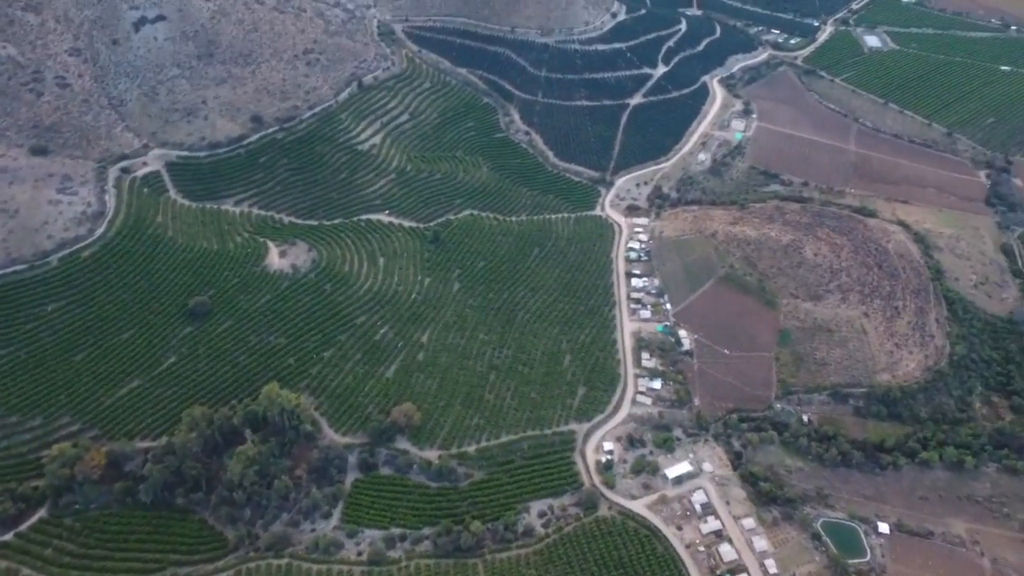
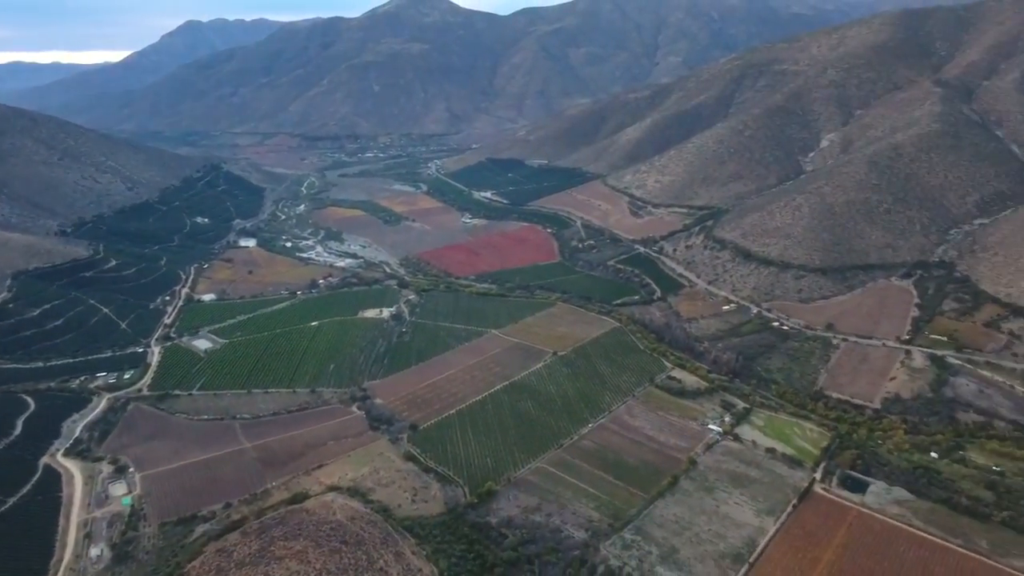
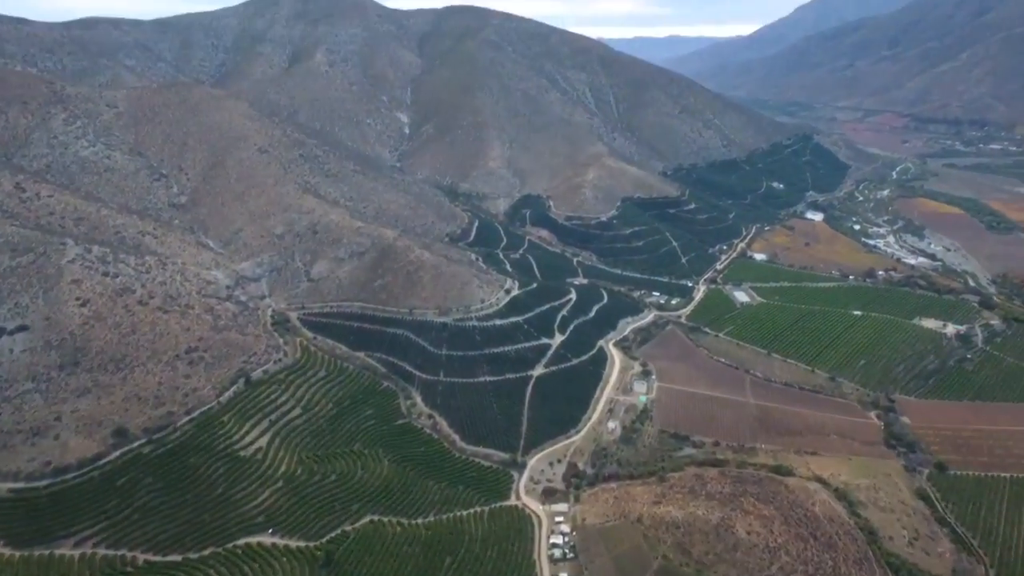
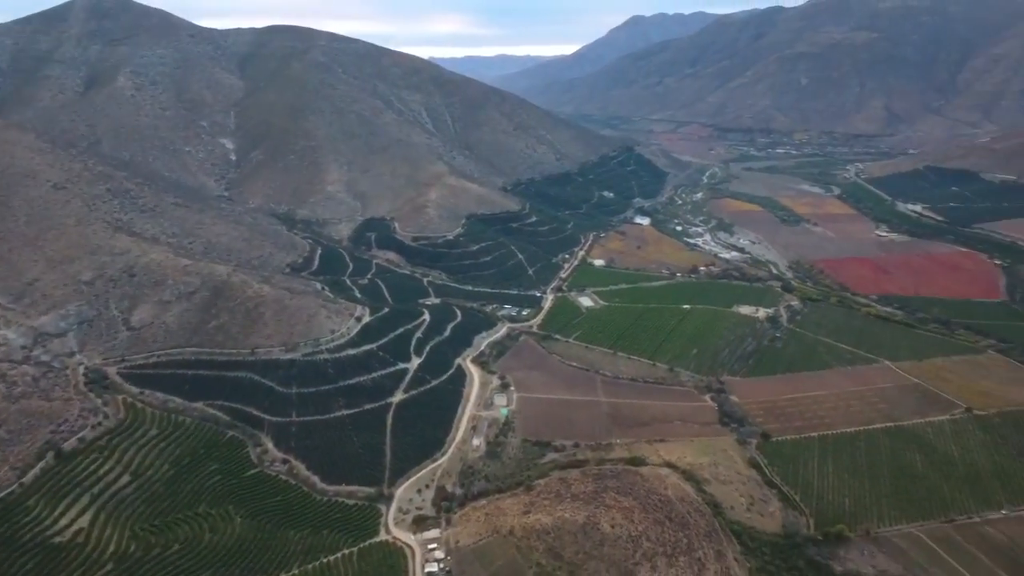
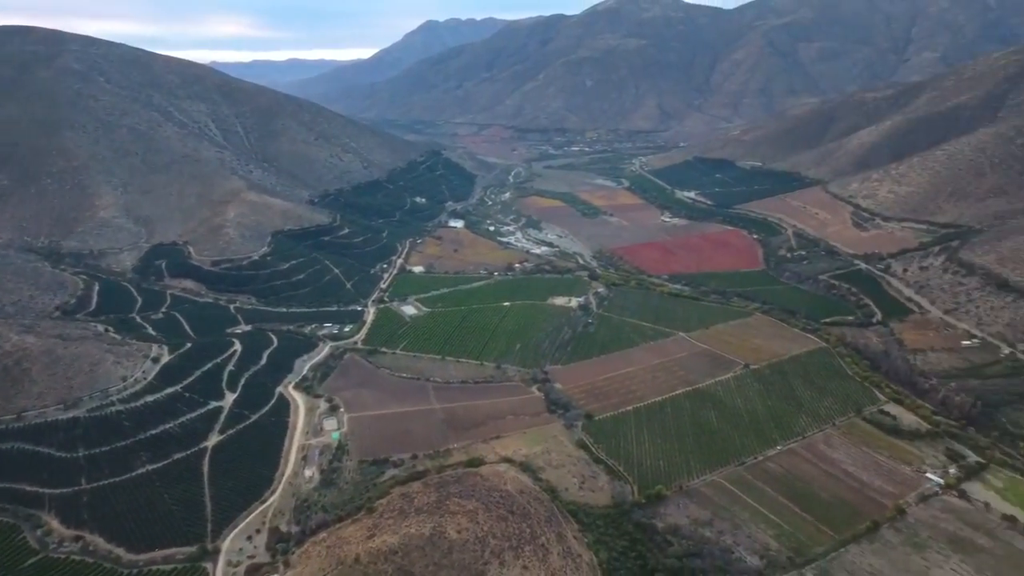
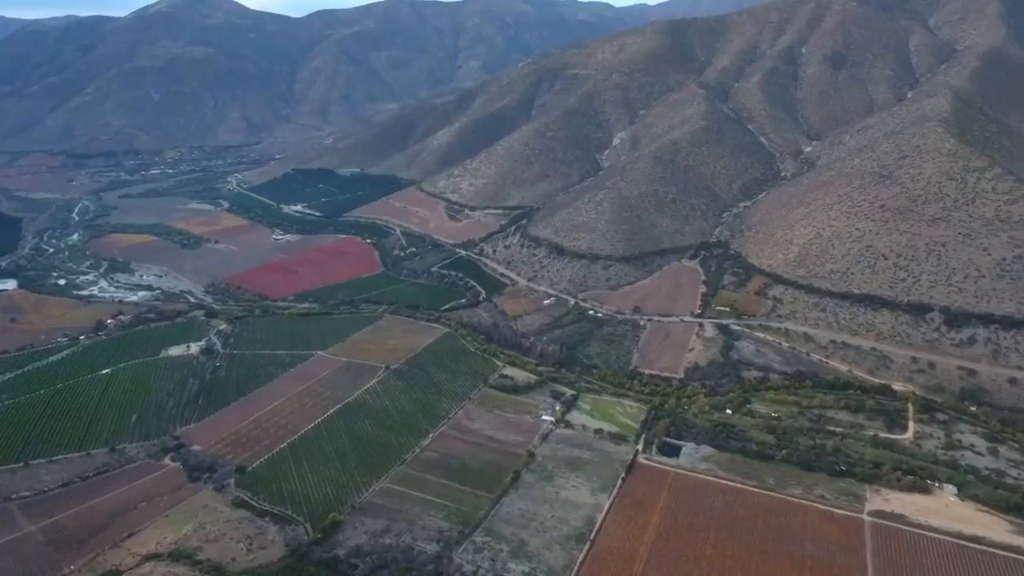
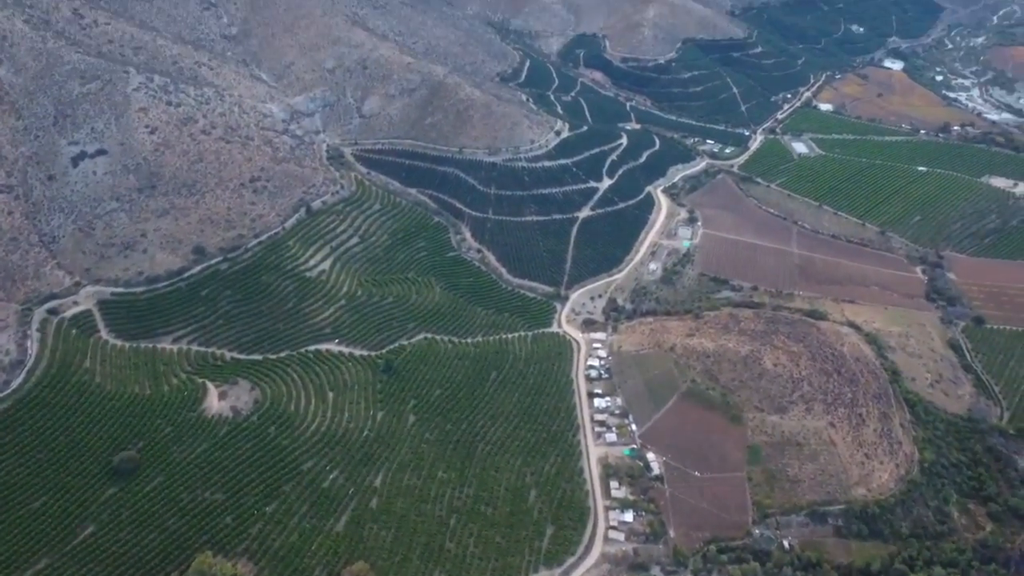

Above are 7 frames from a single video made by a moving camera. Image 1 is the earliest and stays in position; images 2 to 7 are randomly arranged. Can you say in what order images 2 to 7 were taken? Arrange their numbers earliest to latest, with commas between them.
7, 3, 4, 5, 2, 6
